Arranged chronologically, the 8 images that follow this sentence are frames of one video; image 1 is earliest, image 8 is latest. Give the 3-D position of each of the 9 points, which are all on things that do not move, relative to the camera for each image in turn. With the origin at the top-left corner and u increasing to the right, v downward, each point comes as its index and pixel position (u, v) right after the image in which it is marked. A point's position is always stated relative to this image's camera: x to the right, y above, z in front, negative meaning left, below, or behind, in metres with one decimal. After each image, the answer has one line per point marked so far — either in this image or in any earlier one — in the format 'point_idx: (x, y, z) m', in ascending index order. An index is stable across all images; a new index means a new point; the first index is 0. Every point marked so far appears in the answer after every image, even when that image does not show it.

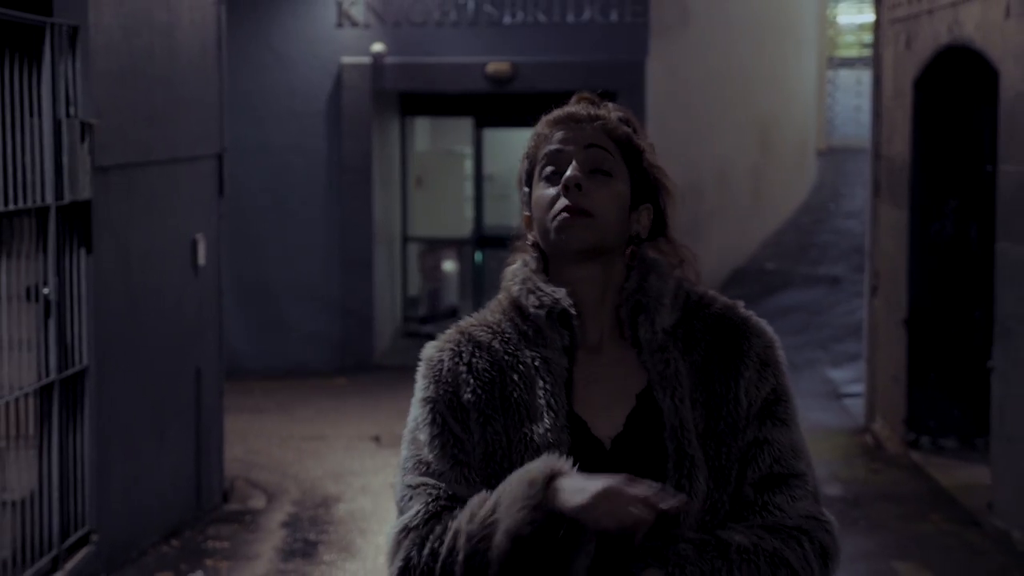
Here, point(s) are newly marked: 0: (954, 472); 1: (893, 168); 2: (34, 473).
0: (+2.9, -1.2, +9.9) m
1: (+2.8, +0.9, +11.0) m
2: (-2.1, -0.8, +6.7) m
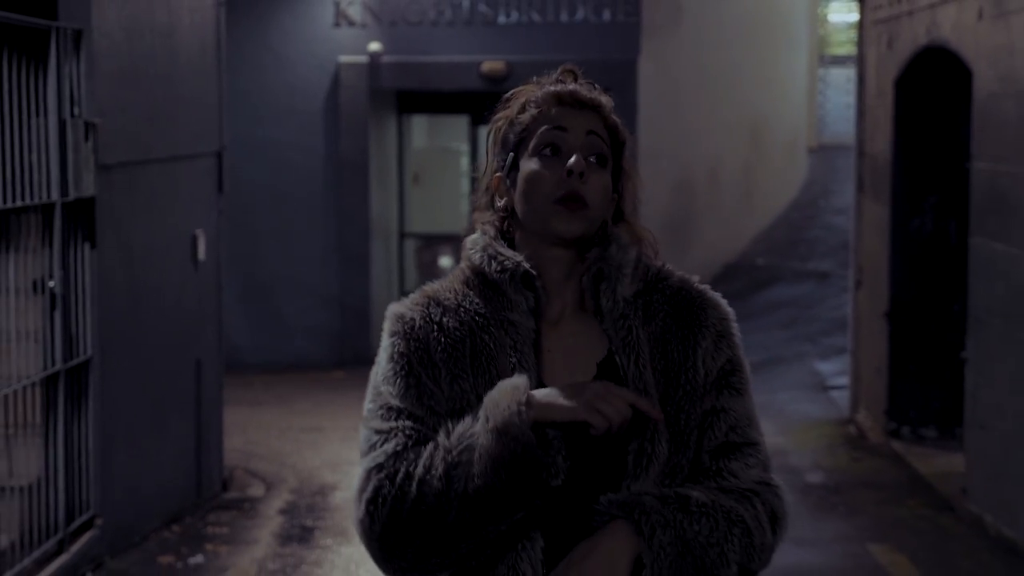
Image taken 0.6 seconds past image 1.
0: (+2.9, -1.2, +10.2) m
1: (+2.7, +0.9, +11.3) m
2: (-2.2, -0.8, +7.0) m
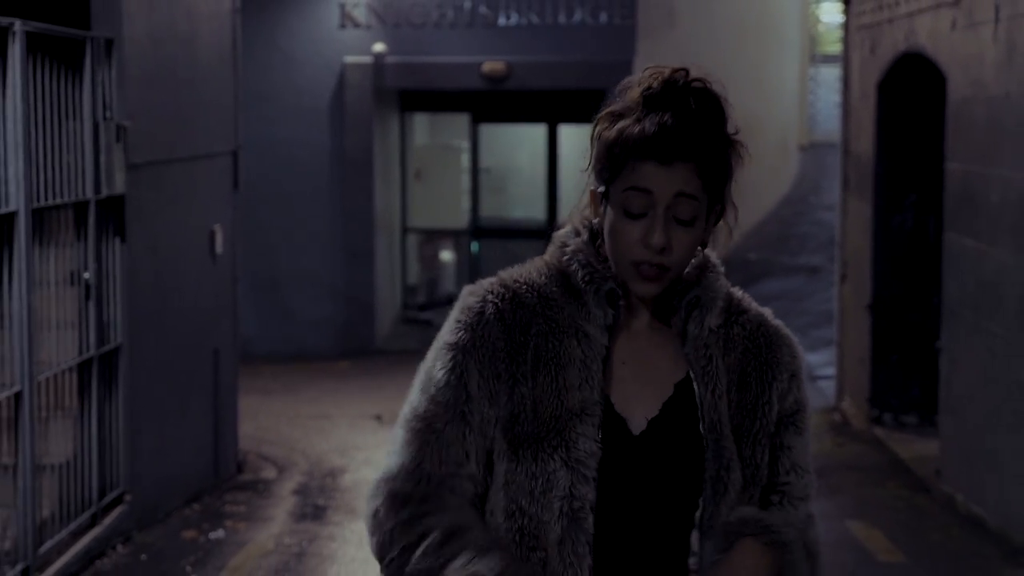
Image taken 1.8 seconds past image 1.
0: (+2.9, -1.1, +10.7) m
1: (+2.7, +1.0, +11.8) m
2: (-2.2, -0.7, +7.5) m
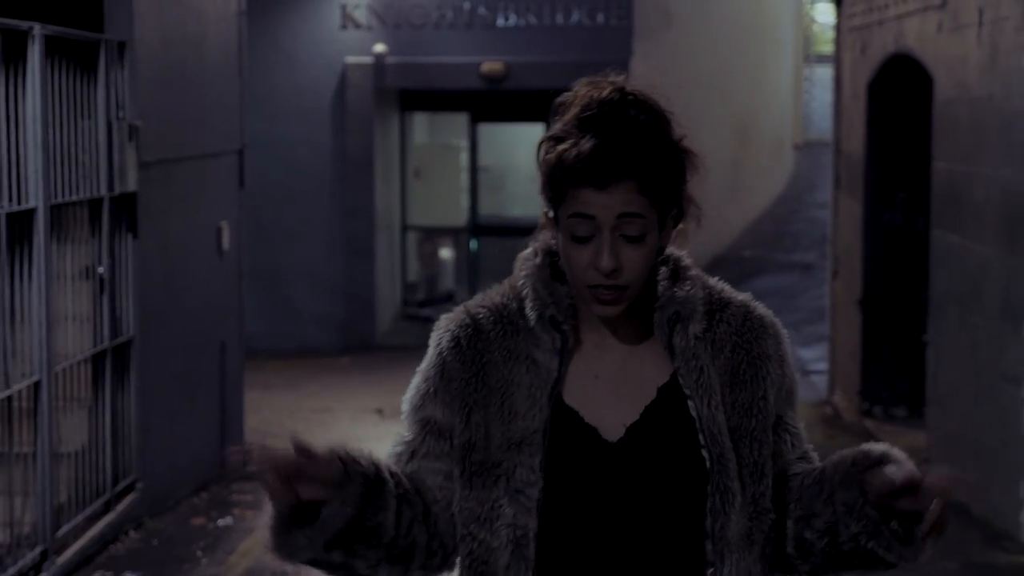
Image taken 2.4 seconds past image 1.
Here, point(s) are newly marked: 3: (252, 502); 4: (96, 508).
0: (+2.9, -1.1, +11.0) m
1: (+2.7, +1.0, +12.1) m
2: (-2.2, -0.7, +7.8) m
3: (-1.6, -1.3, +9.4) m
4: (-2.1, -1.1, +7.7) m
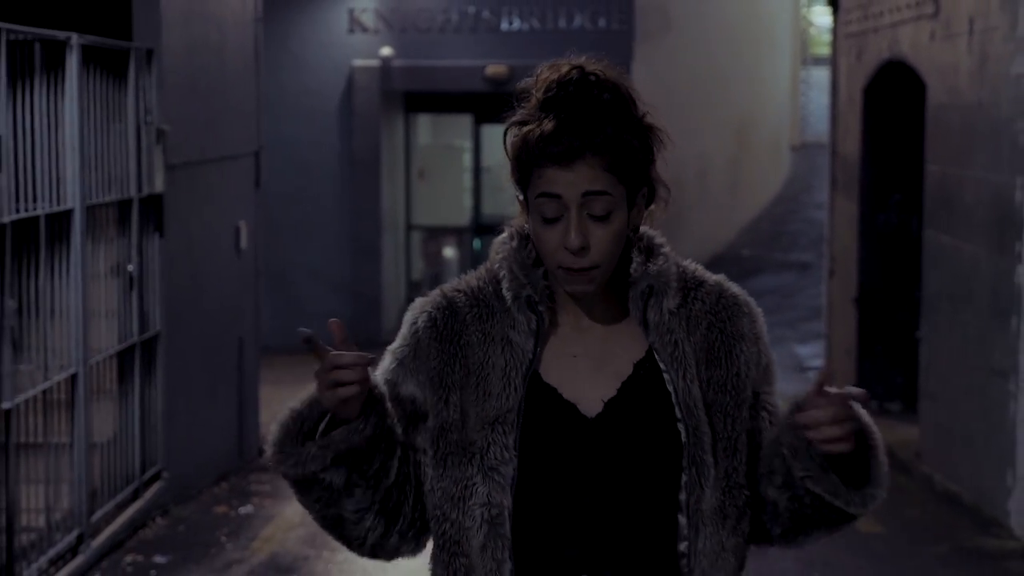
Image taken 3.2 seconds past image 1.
0: (+2.9, -1.1, +11.4) m
1: (+2.8, +1.0, +12.4) m
2: (-2.1, -0.7, +8.1) m
3: (-1.6, -1.3, +9.8) m
4: (-2.1, -1.1, +8.1) m
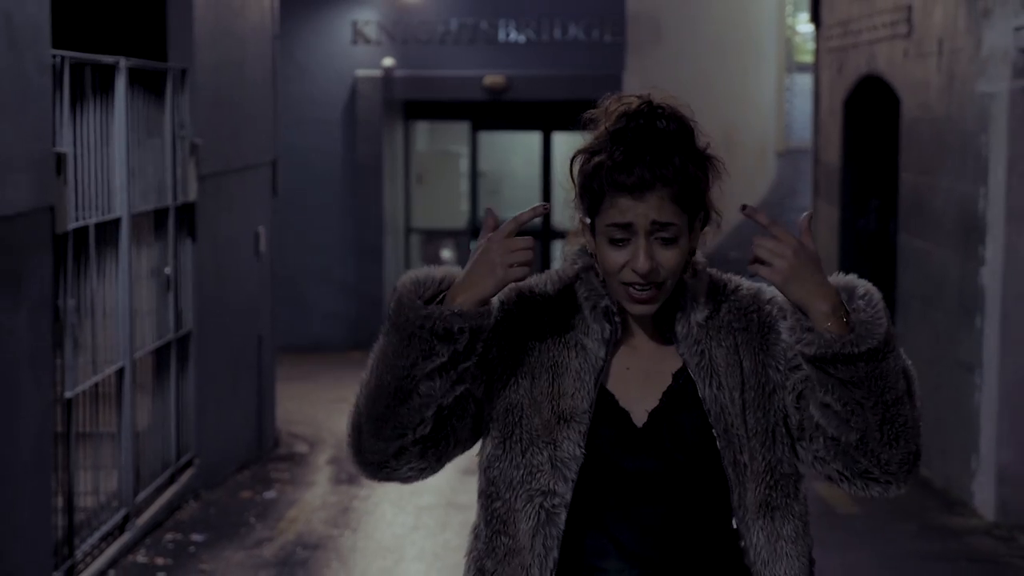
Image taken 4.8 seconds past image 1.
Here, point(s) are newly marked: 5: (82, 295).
0: (+2.9, -1.1, +12.1) m
1: (+2.8, +1.0, +13.2) m
2: (-2.1, -0.7, +8.8) m
3: (-1.6, -1.3, +10.5) m
4: (-2.0, -1.1, +8.8) m
5: (-2.1, 0.0, +7.4) m
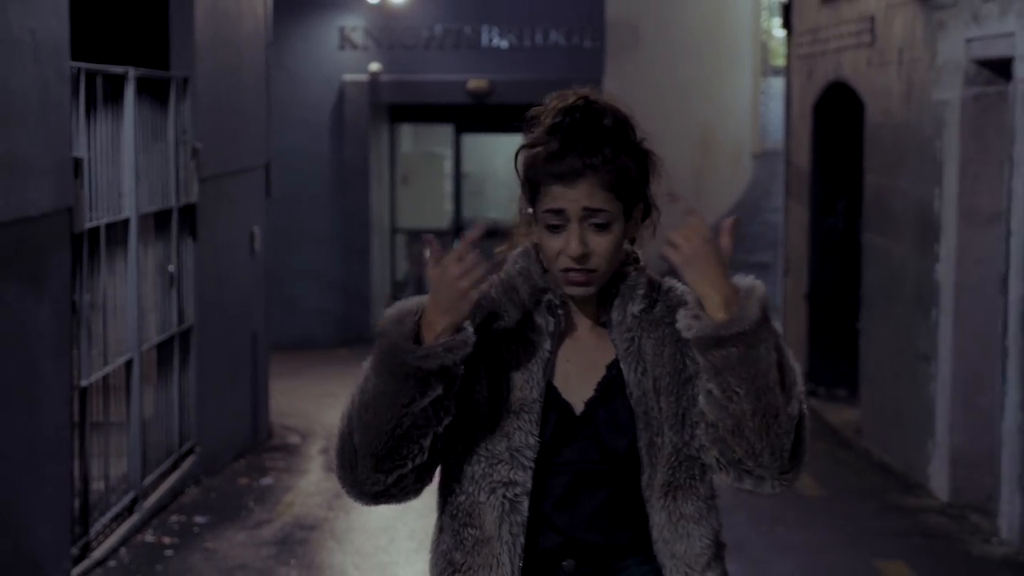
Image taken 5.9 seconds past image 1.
0: (+2.8, -1.1, +12.7) m
1: (+2.6, +1.0, +13.8) m
2: (-2.2, -0.7, +9.4) m
3: (-1.7, -1.3, +11.0) m
4: (-2.1, -1.1, +9.3) m
5: (-2.2, 0.0, +7.9) m
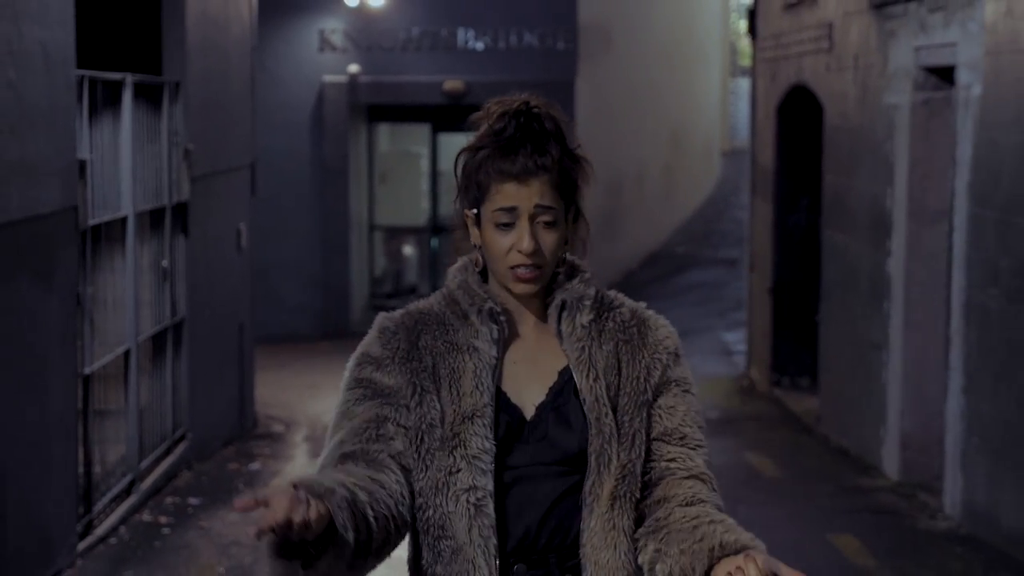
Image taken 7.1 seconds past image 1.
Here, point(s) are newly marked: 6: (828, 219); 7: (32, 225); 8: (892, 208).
0: (+2.6, -1.0, +13.3) m
1: (+2.4, +1.1, +14.3) m
2: (-2.3, -0.6, +9.9) m
3: (-1.8, -1.3, +11.5) m
4: (-2.3, -1.1, +9.8) m
5: (-2.3, 0.0, +8.4) m
6: (+2.4, +0.5, +11.6) m
7: (-2.3, +0.3, +7.1) m
8: (+2.5, +0.5, +9.7) m
